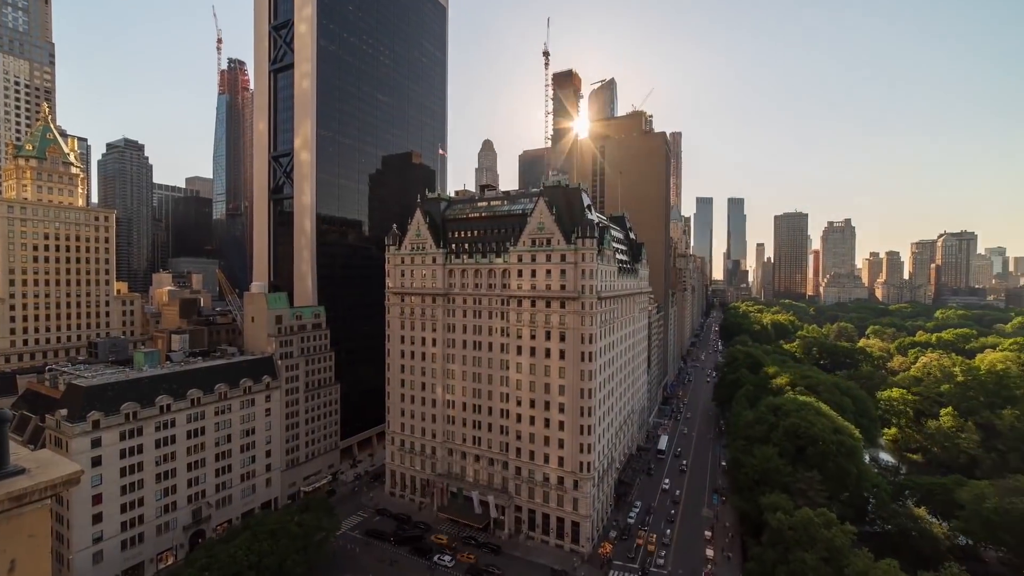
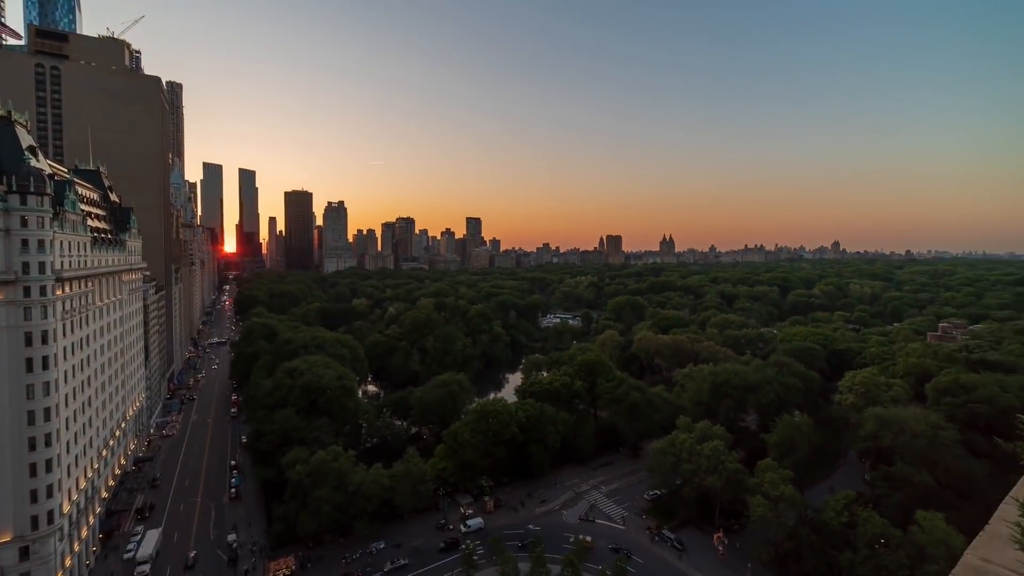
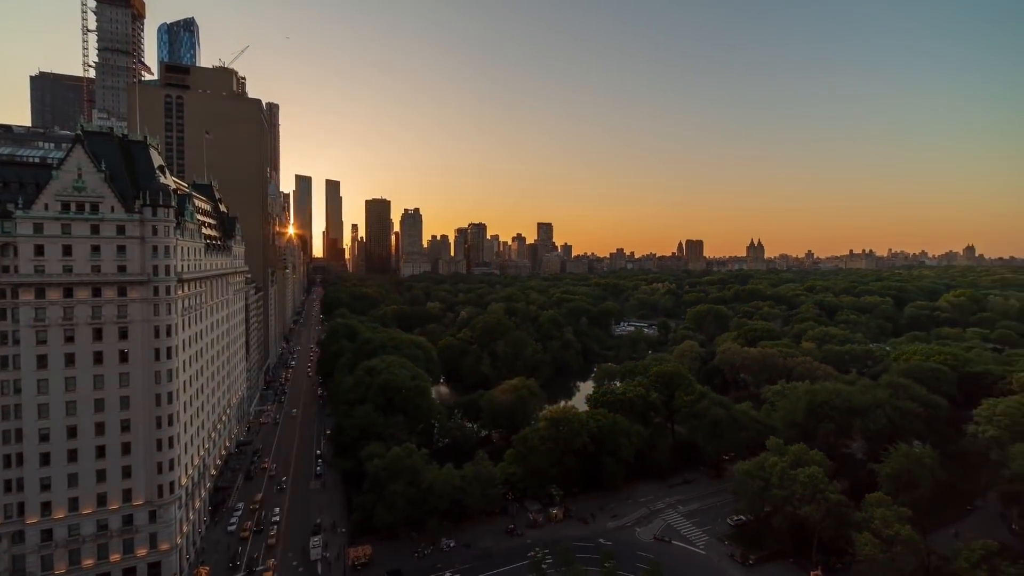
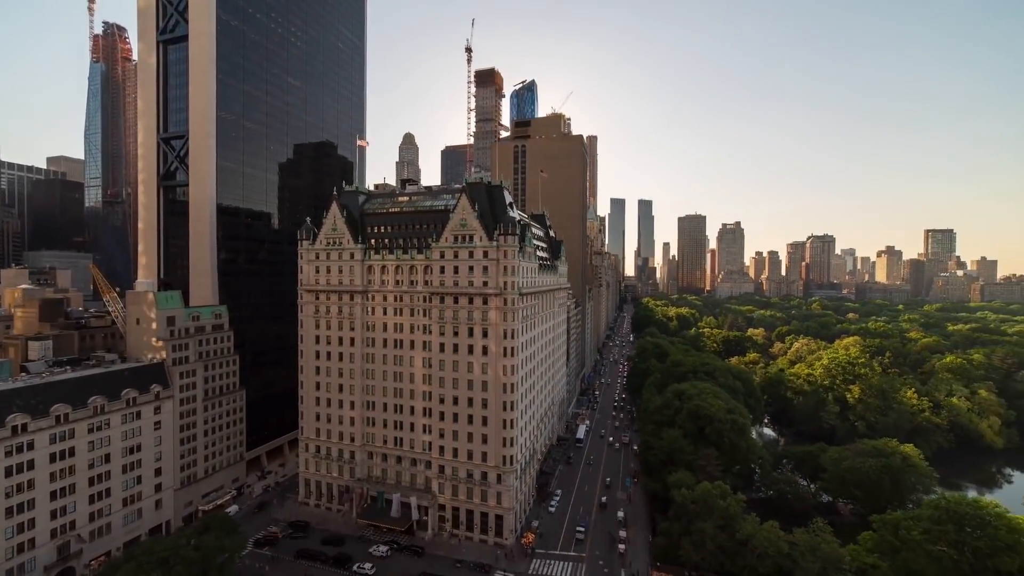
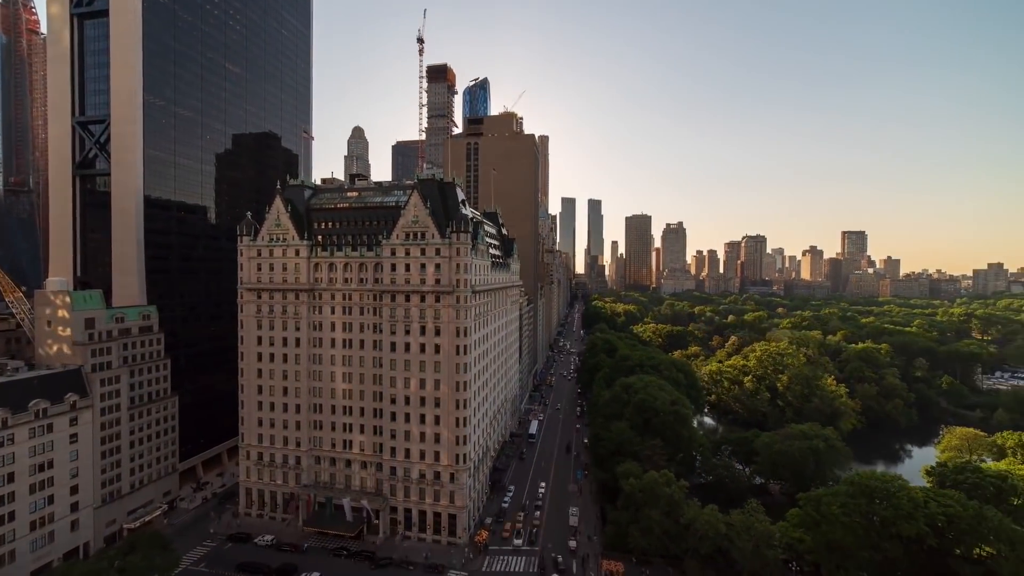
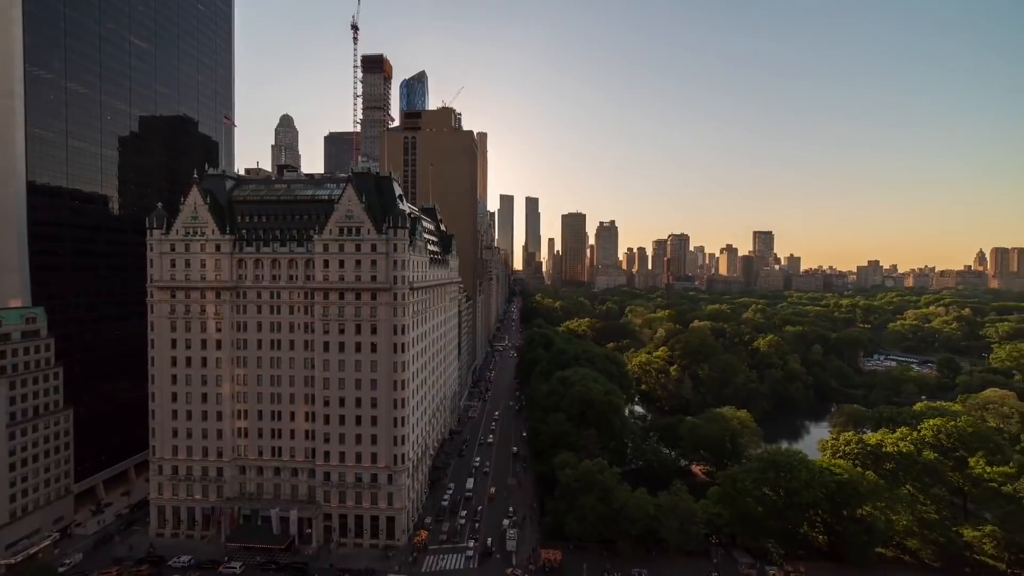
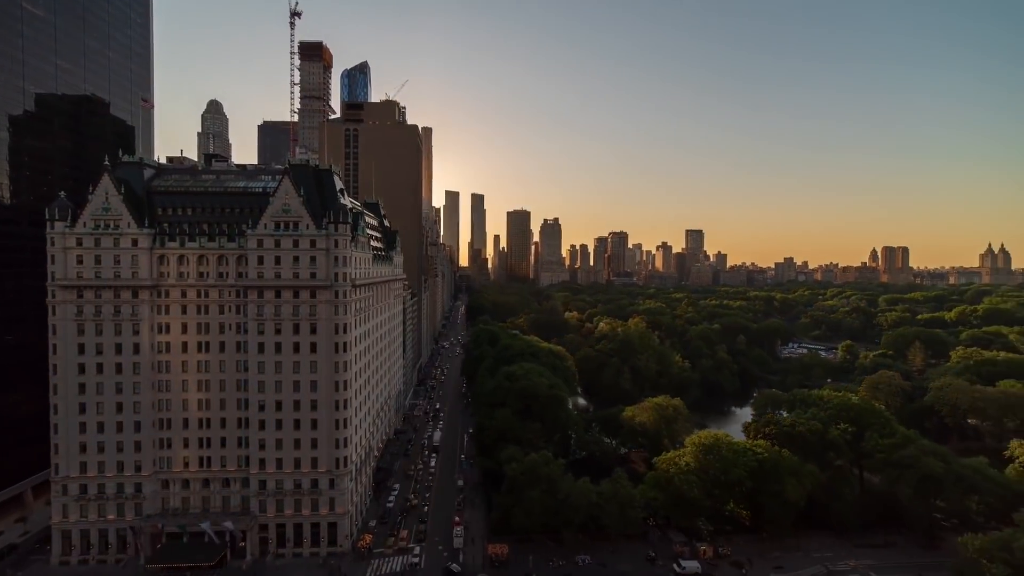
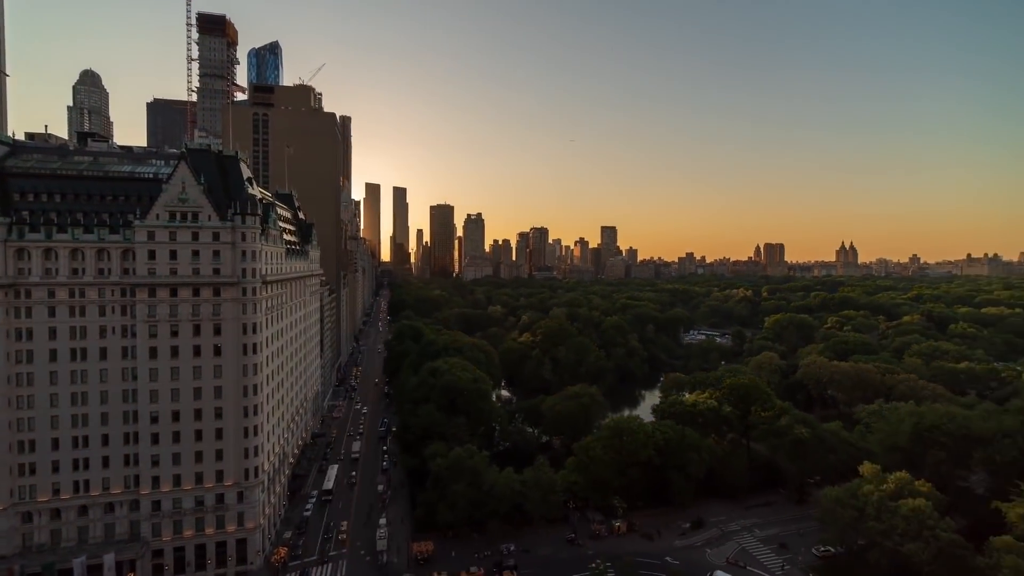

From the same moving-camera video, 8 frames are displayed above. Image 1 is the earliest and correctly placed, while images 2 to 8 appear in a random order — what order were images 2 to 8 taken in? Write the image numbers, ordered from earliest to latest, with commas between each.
4, 5, 6, 7, 8, 3, 2
